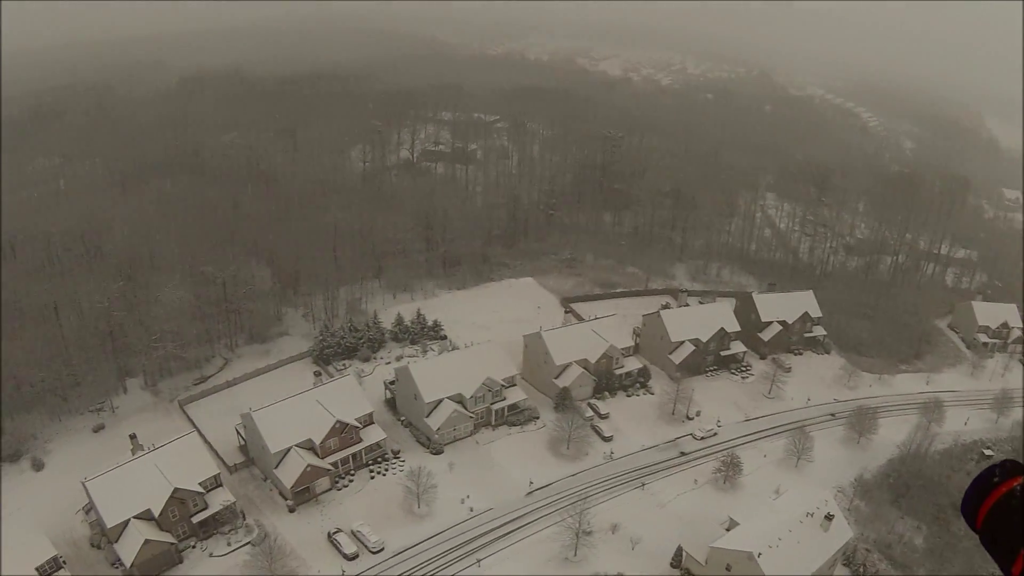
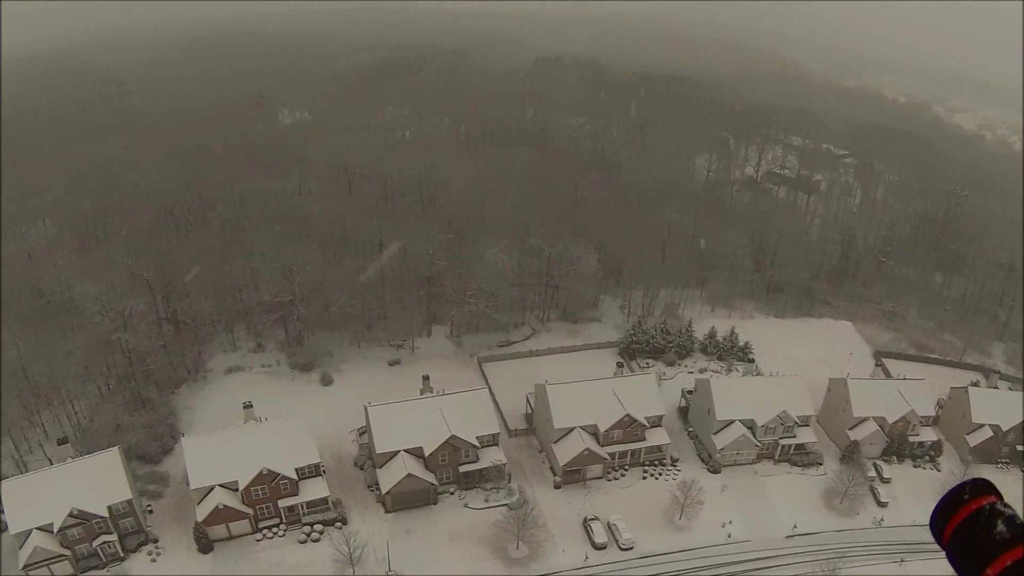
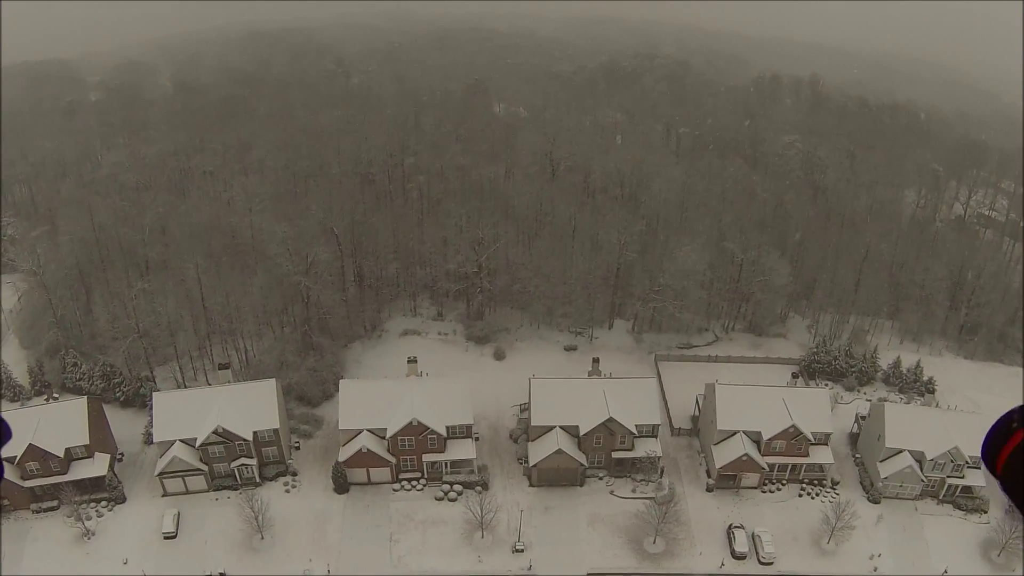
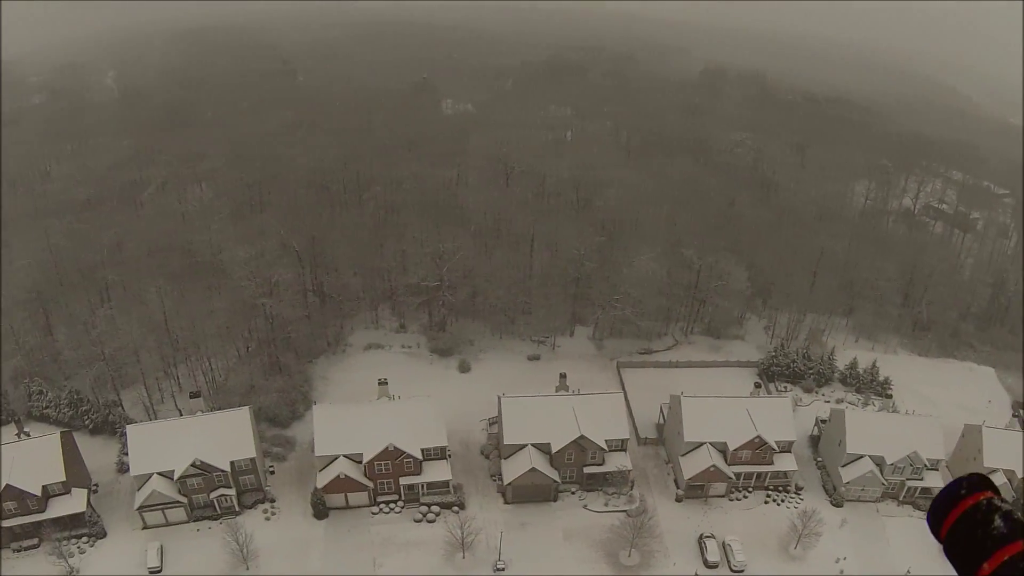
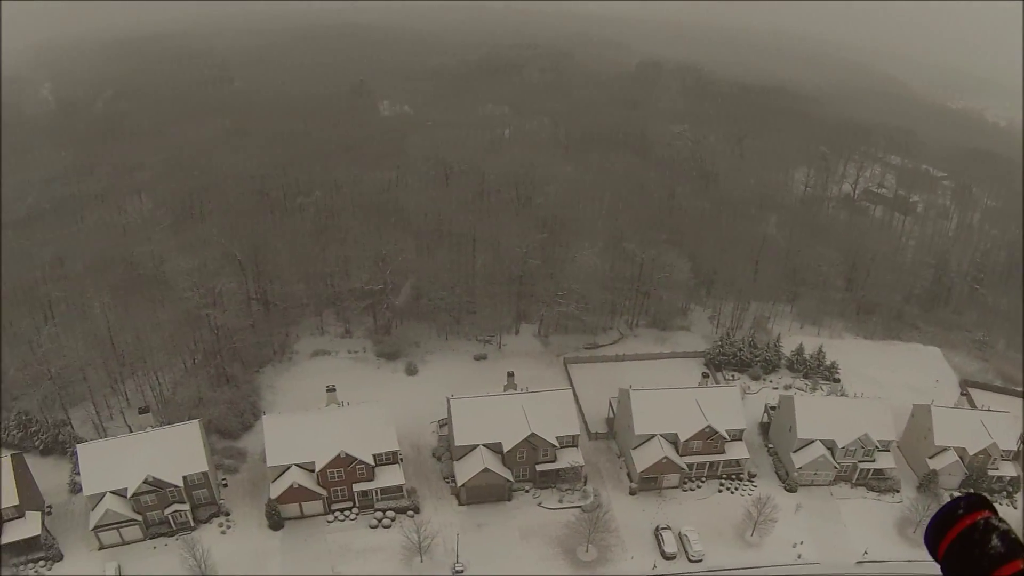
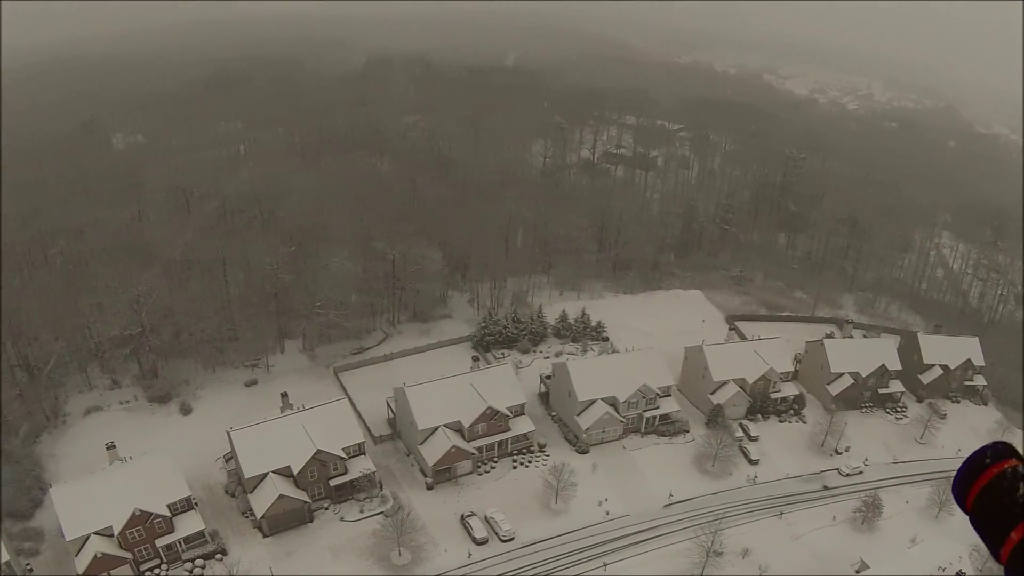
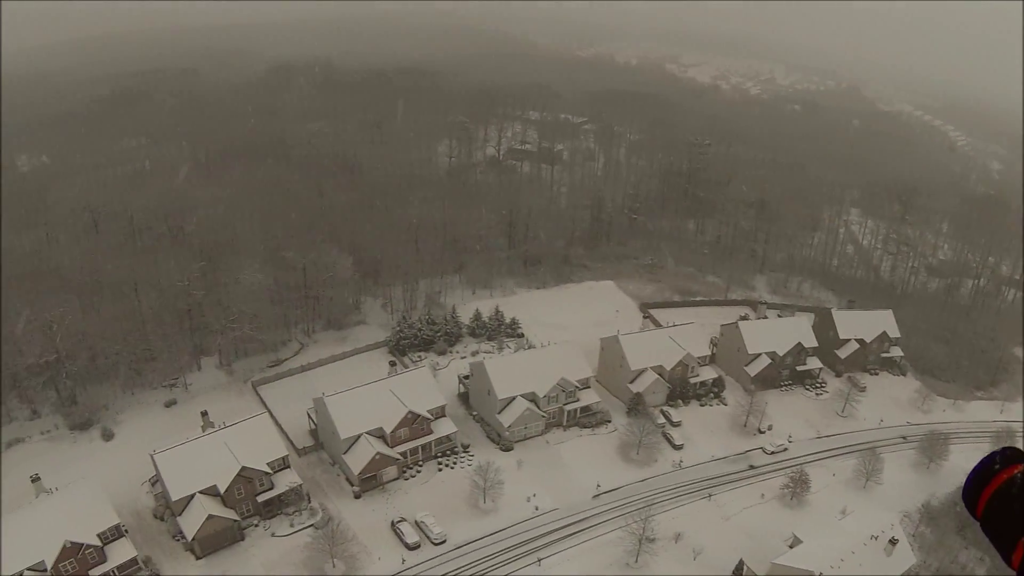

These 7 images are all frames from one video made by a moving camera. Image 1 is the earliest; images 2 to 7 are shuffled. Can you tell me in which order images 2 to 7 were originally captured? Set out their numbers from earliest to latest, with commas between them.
7, 6, 2, 5, 4, 3
